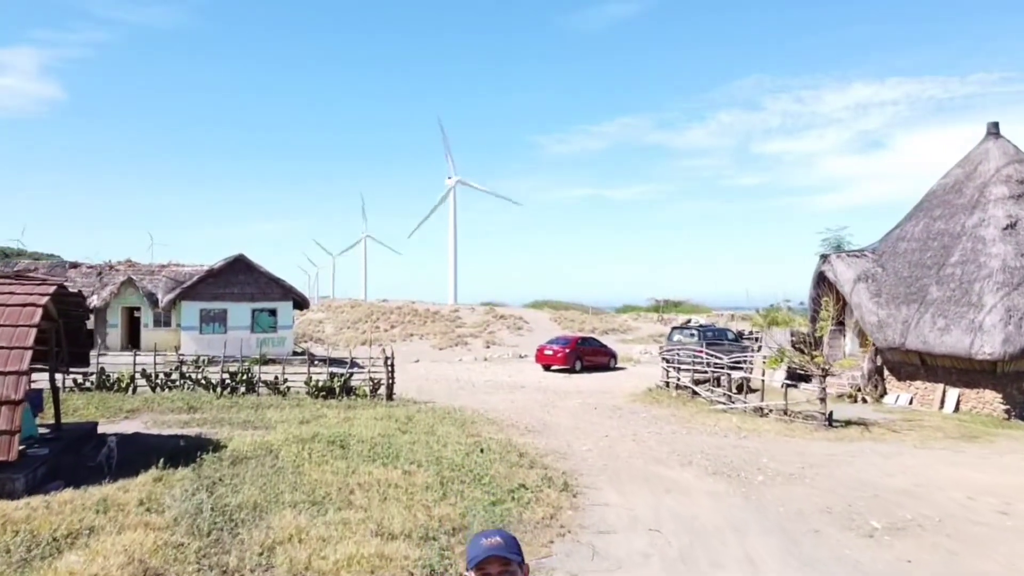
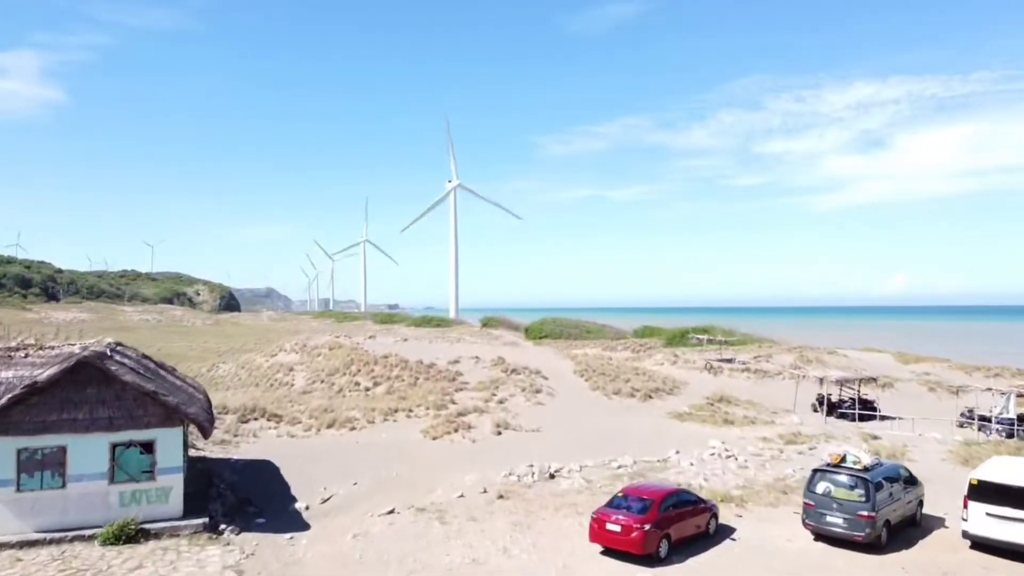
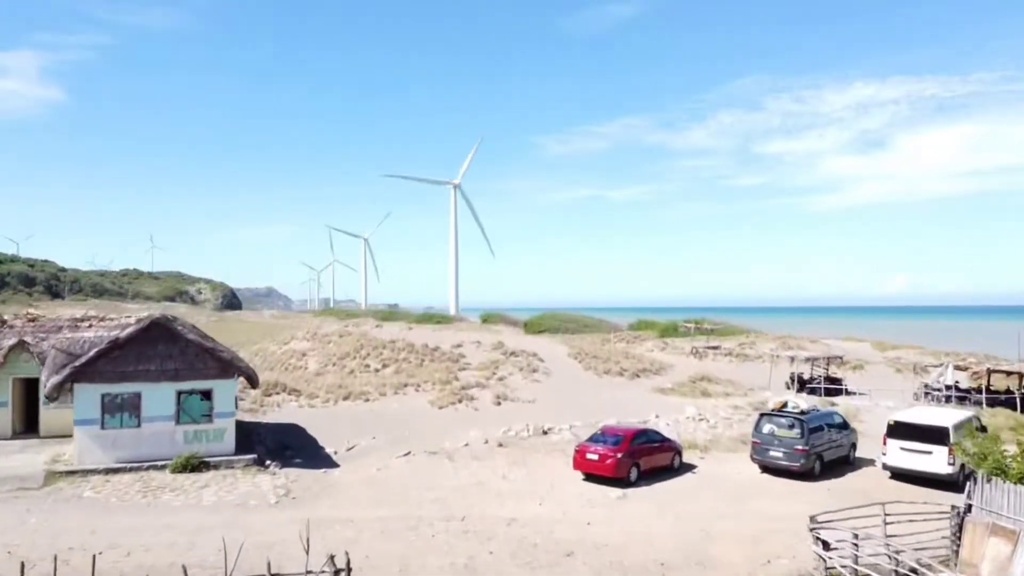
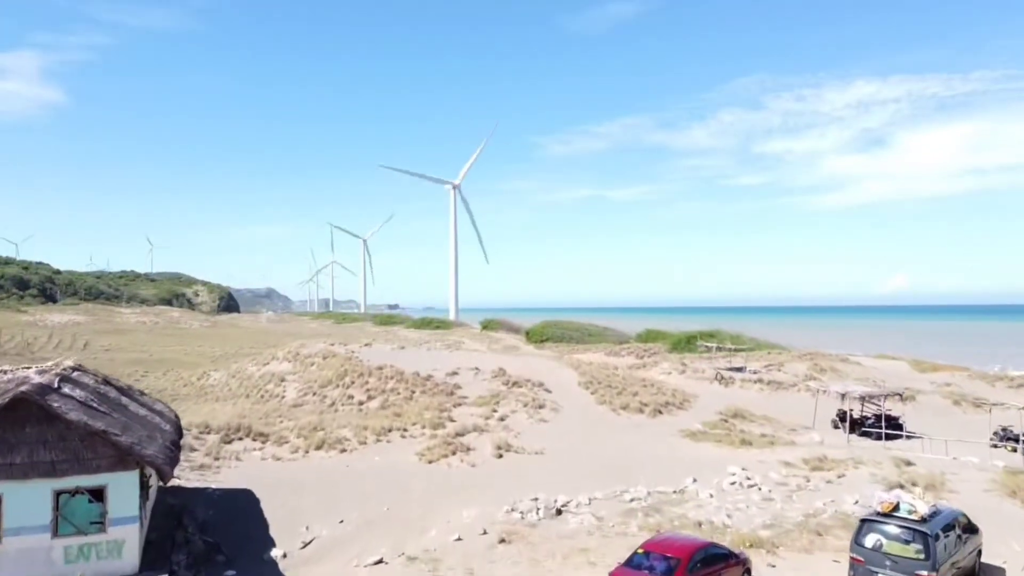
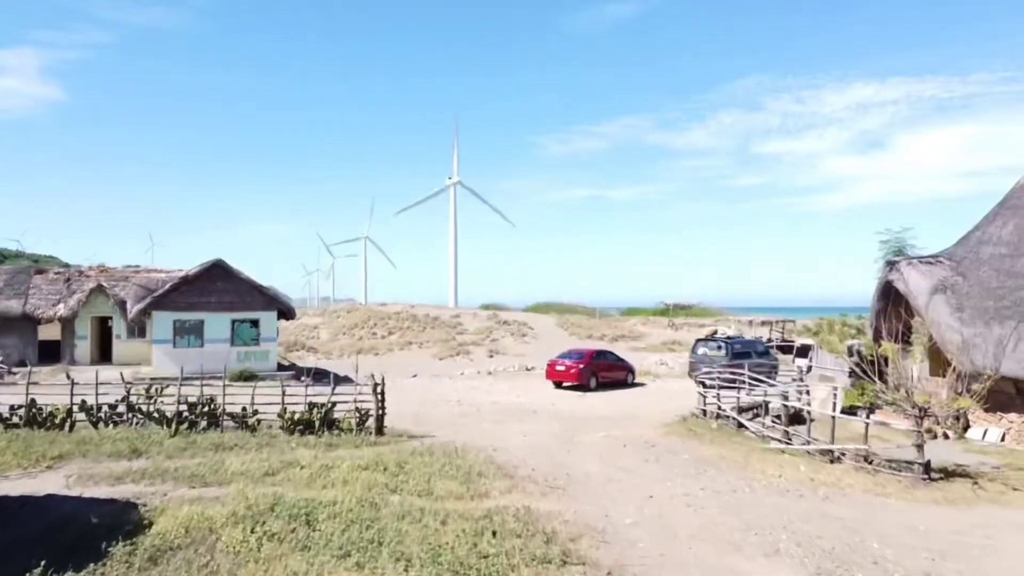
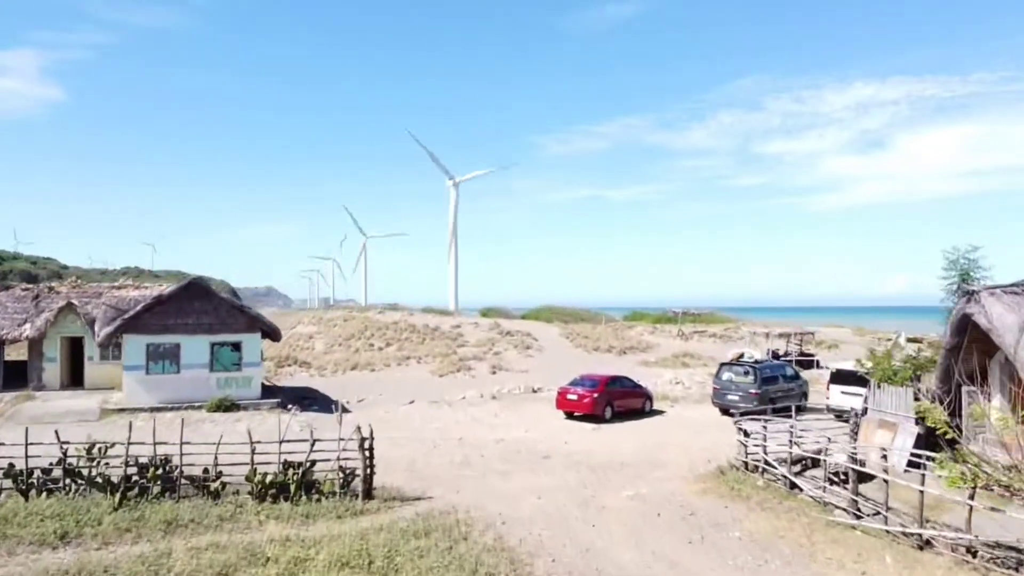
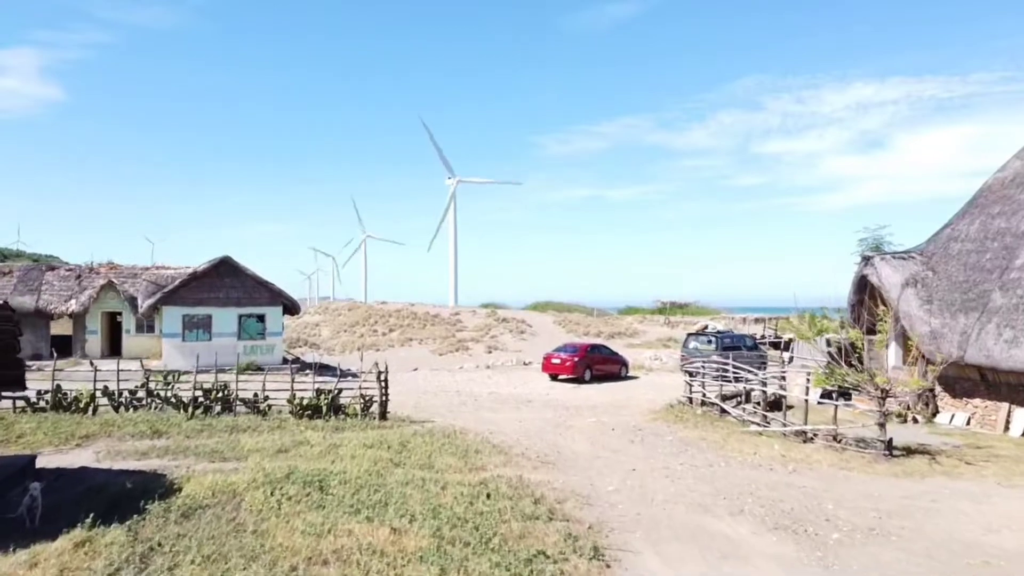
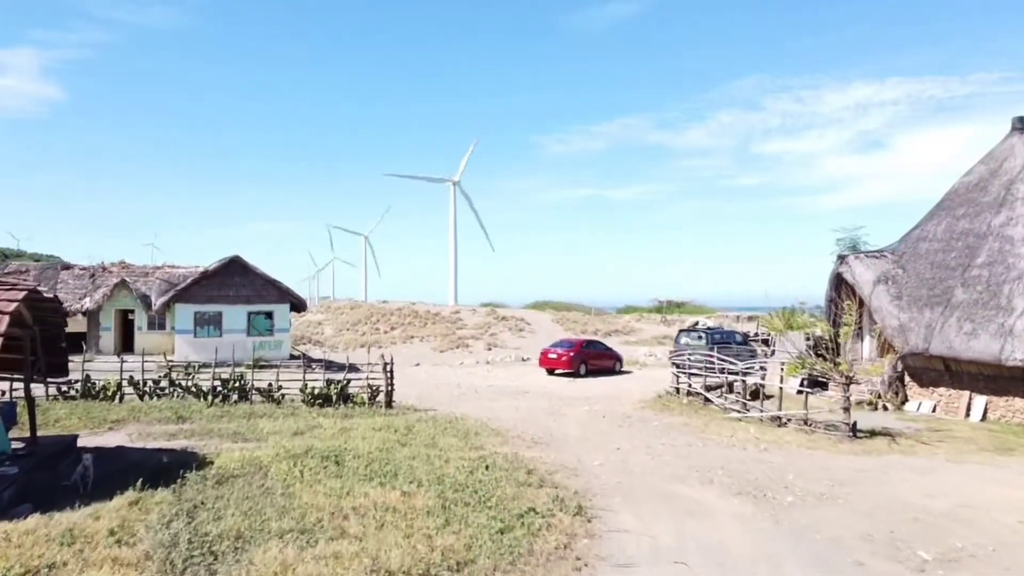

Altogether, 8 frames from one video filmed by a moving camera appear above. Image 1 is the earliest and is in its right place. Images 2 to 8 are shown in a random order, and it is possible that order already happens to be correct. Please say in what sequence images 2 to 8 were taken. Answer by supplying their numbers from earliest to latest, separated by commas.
8, 7, 5, 6, 3, 2, 4
